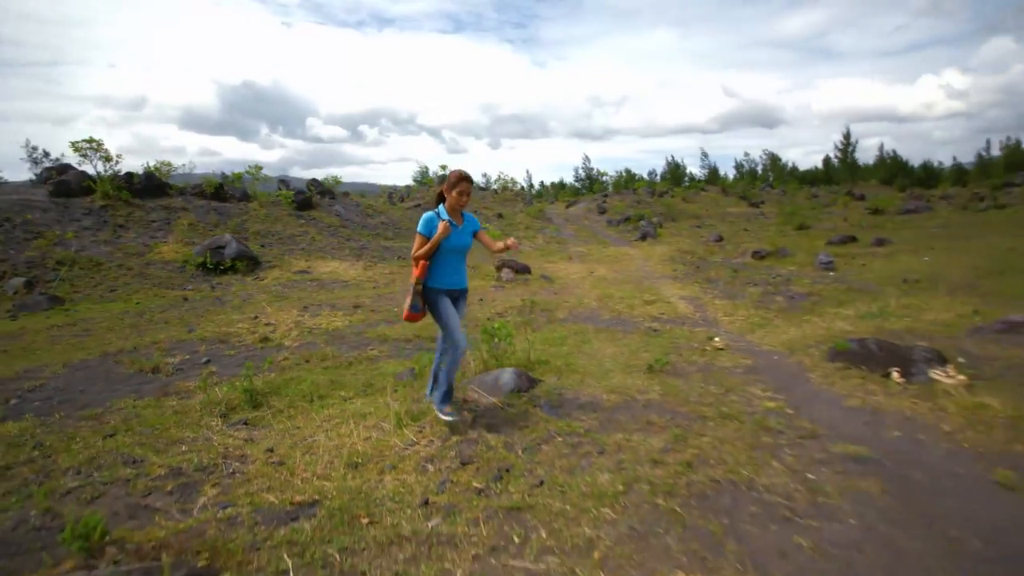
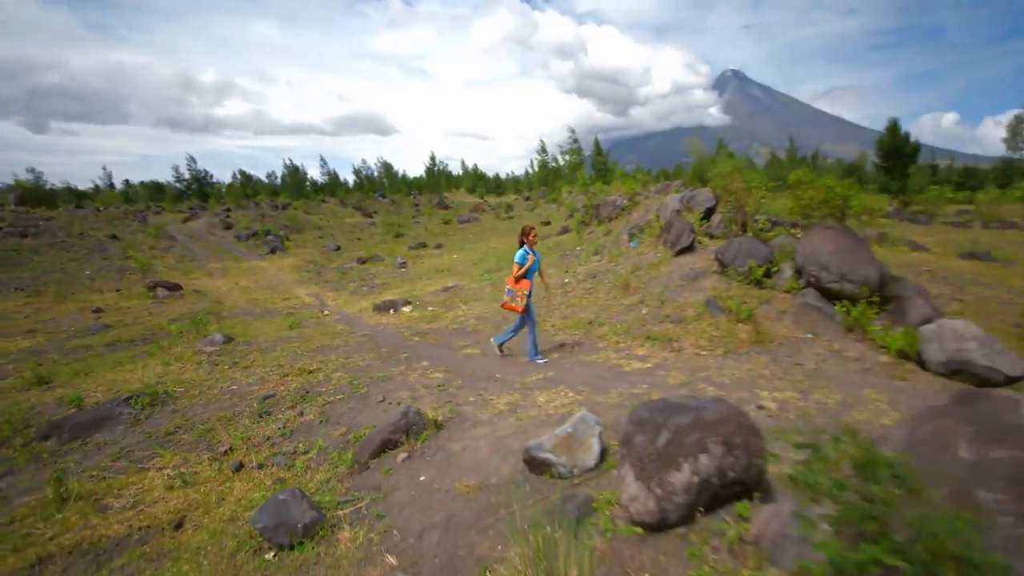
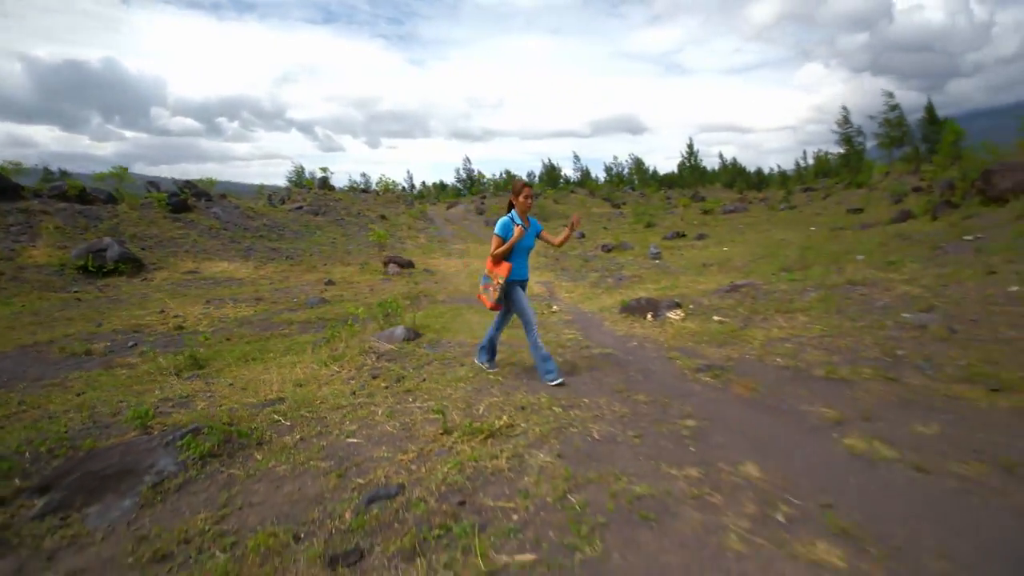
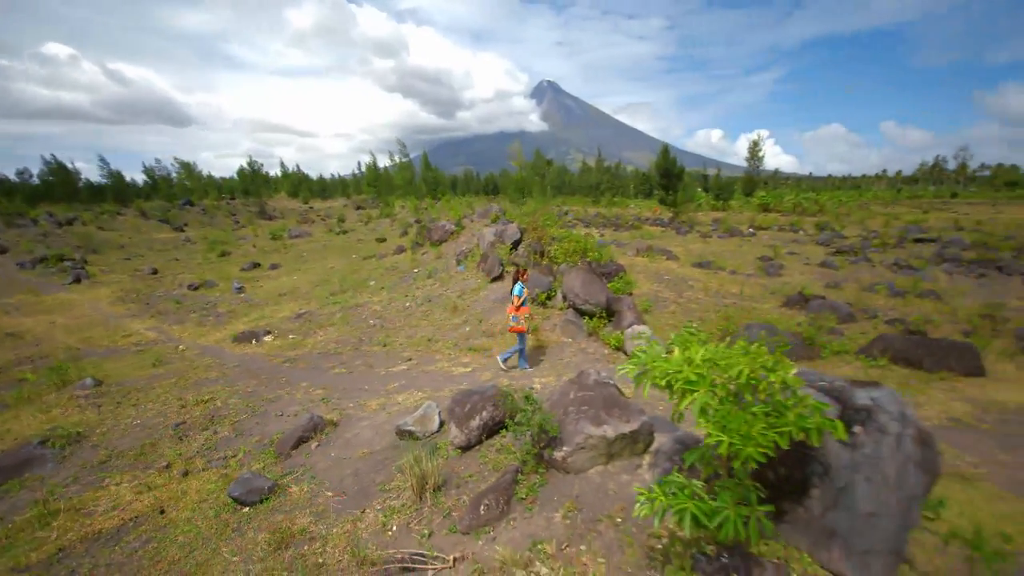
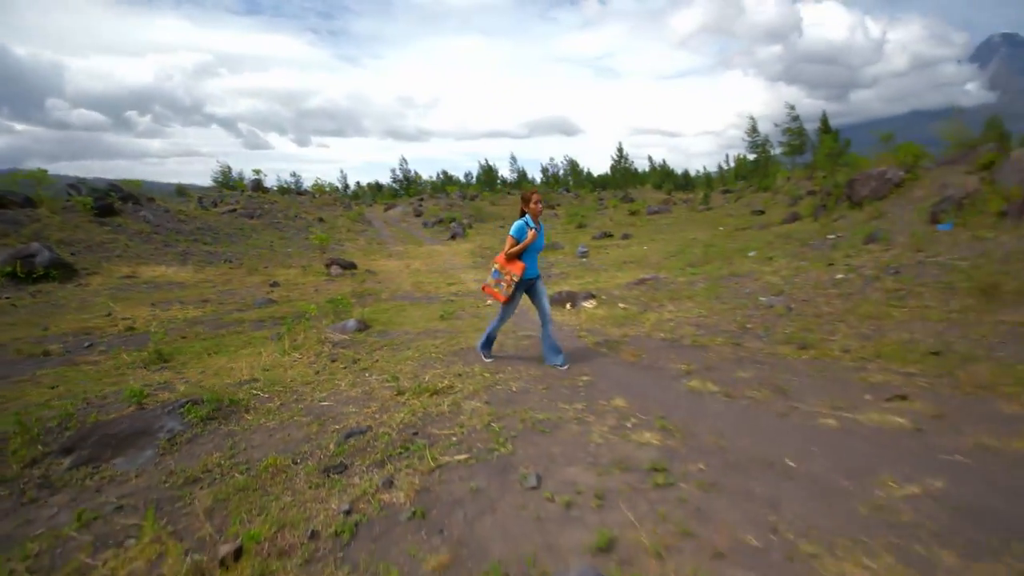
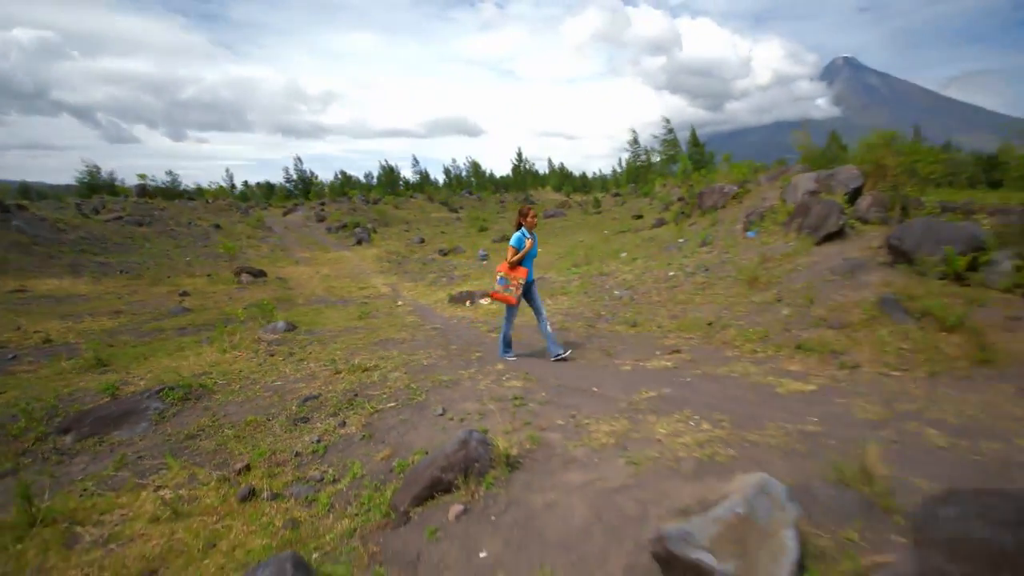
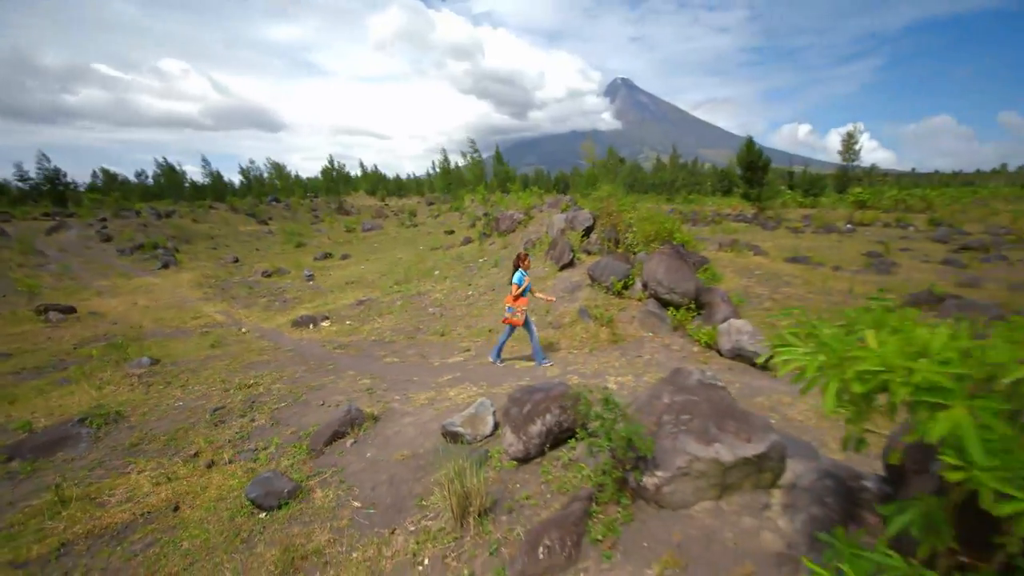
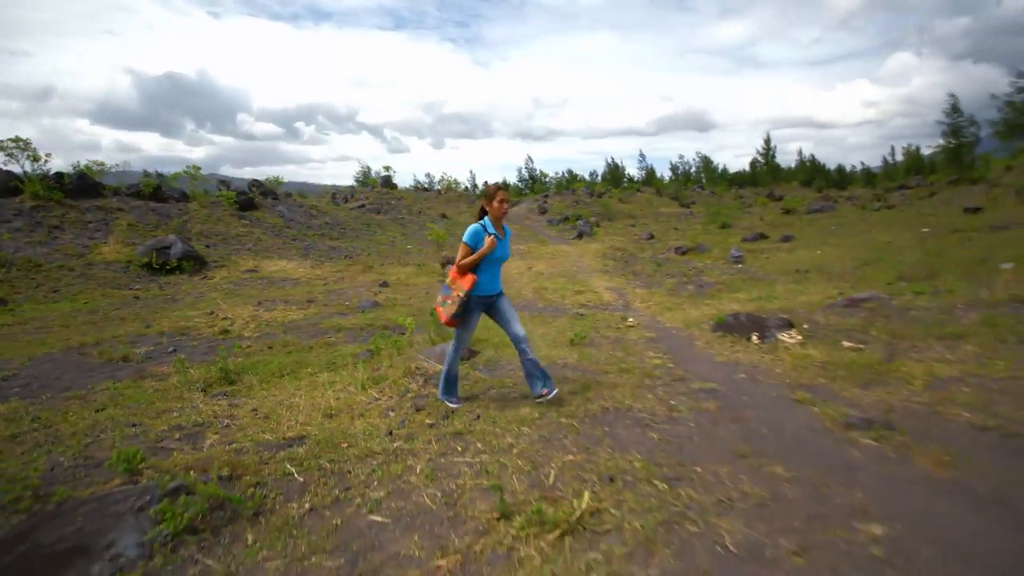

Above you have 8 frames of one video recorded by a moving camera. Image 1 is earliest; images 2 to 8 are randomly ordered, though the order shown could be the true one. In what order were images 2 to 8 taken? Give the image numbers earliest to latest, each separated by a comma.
8, 3, 5, 6, 2, 7, 4
